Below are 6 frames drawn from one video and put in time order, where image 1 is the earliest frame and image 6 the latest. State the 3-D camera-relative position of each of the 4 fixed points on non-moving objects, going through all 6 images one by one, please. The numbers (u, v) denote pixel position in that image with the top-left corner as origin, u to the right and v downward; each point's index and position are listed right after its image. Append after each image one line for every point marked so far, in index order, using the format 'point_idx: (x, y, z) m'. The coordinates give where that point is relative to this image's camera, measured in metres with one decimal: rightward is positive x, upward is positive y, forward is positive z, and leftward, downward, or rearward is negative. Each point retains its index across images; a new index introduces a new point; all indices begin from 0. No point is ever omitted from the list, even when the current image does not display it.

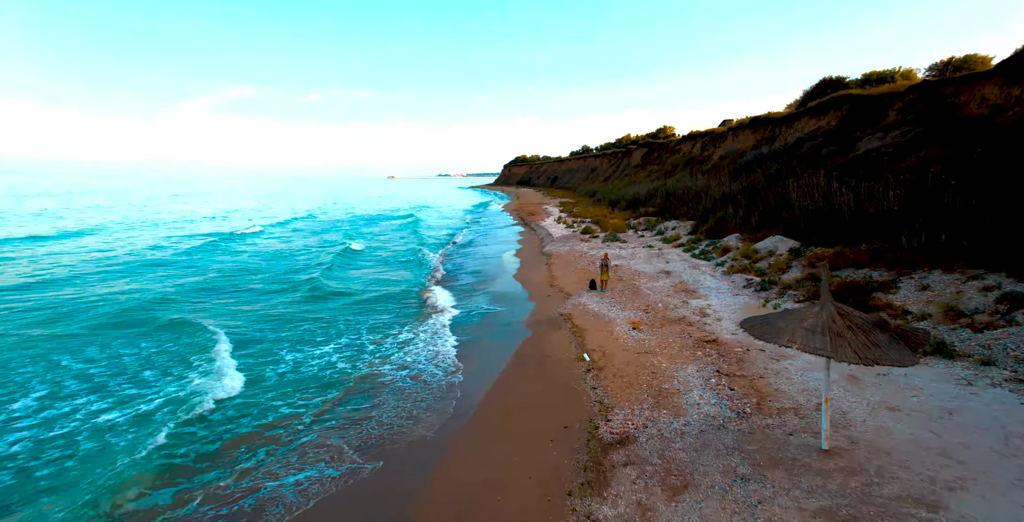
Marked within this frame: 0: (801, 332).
0: (+3.3, -0.8, +5.1) m
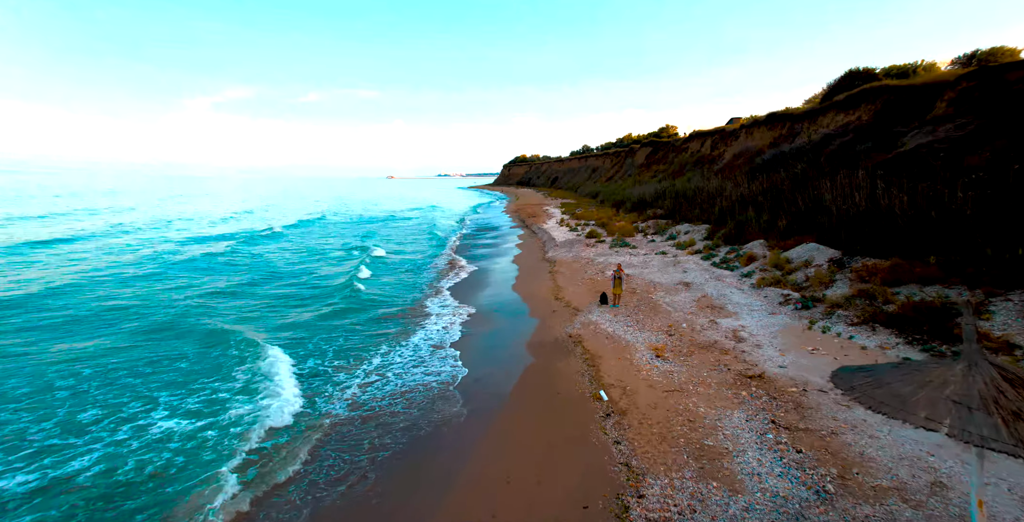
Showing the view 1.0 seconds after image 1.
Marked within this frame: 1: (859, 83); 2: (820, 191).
0: (+3.3, -1.1, +3.5) m
1: (+14.9, +7.7, +19.3) m
2: (+9.9, +2.3, +14.5) m
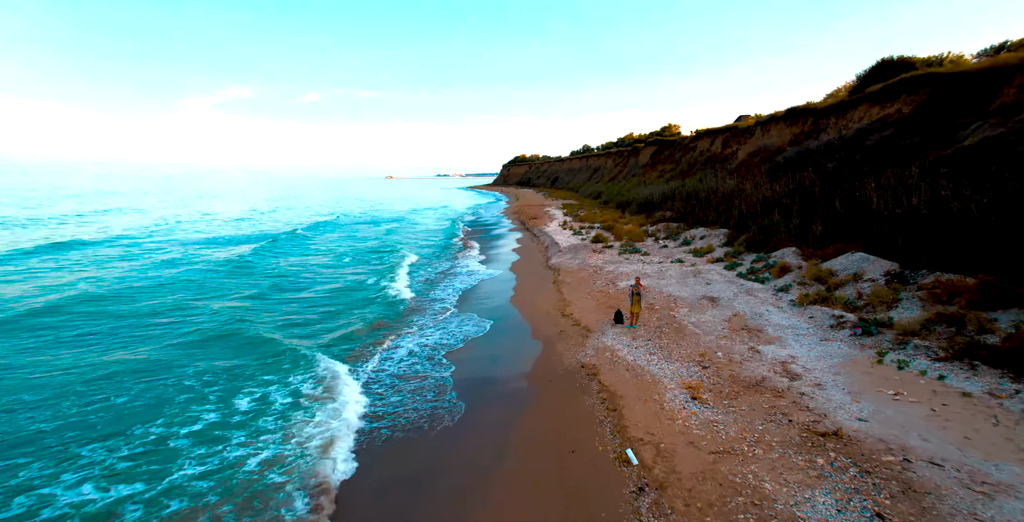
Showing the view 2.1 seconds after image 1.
0: (+3.4, -1.4, +1.7) m
1: (+15.0, +7.3, +17.6) m
2: (+9.9, +2.0, +12.7) m
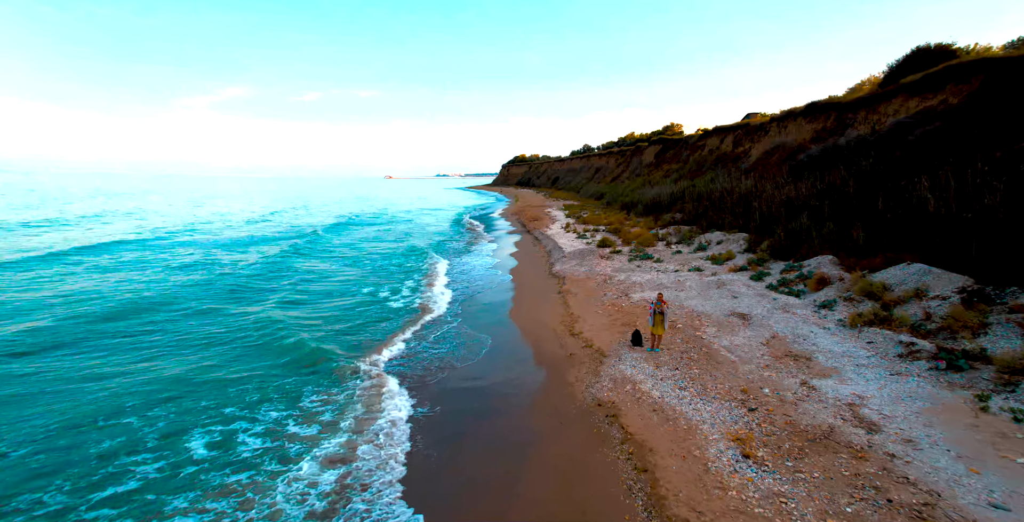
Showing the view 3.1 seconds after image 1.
0: (+3.4, -1.7, +0.1) m
1: (+15.0, +7.1, +16.0) m
2: (+9.9, +1.7, +11.2) m
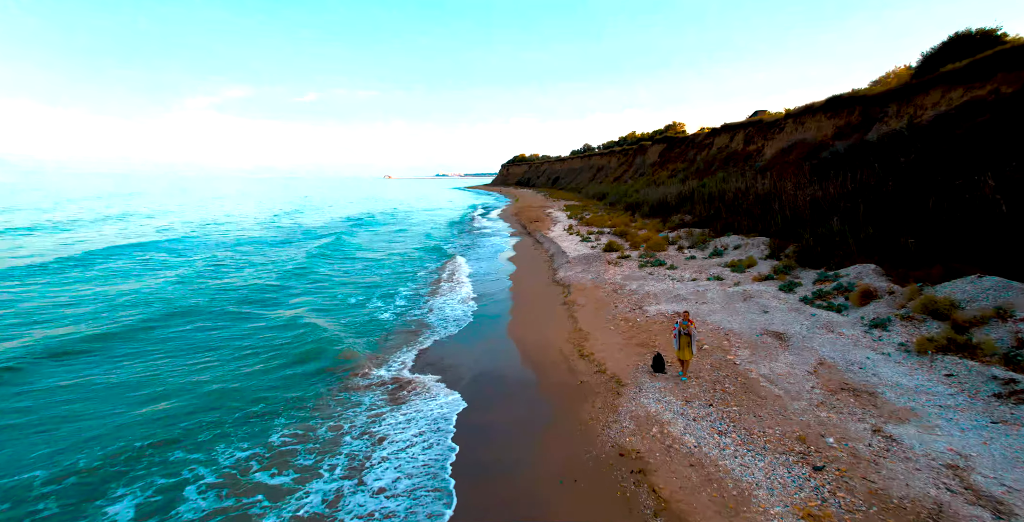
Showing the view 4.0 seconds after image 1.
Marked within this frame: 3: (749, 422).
0: (+3.4, -1.9, -1.4) m
1: (+15.0, +6.8, +14.5) m
2: (+9.9, +1.5, +9.7) m
3: (+3.4, -2.3, +6.4) m
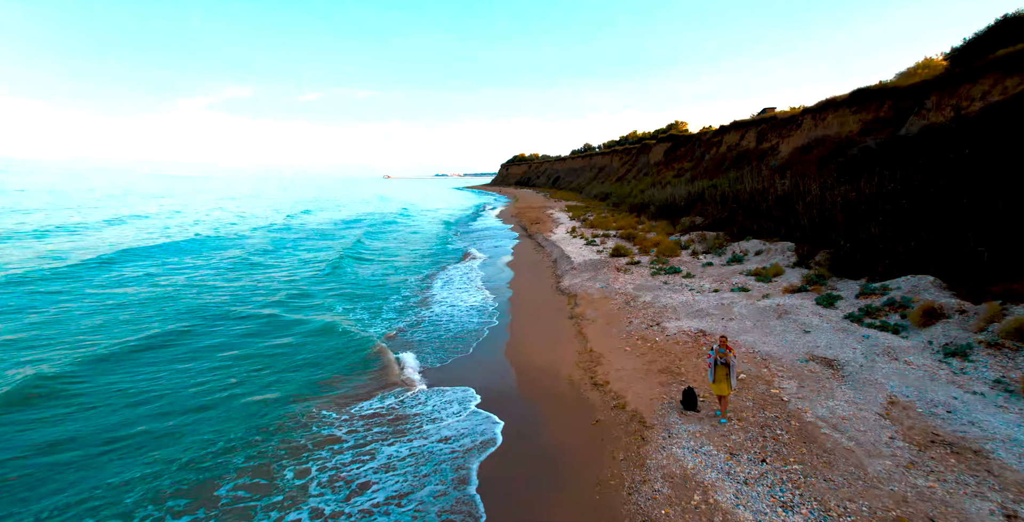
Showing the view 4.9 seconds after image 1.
0: (+3.4, -2.1, -2.9) m
1: (+15.0, +6.6, +13.0) m
2: (+9.9, +1.2, +8.2) m
3: (+3.4, -2.5, +4.9) m
